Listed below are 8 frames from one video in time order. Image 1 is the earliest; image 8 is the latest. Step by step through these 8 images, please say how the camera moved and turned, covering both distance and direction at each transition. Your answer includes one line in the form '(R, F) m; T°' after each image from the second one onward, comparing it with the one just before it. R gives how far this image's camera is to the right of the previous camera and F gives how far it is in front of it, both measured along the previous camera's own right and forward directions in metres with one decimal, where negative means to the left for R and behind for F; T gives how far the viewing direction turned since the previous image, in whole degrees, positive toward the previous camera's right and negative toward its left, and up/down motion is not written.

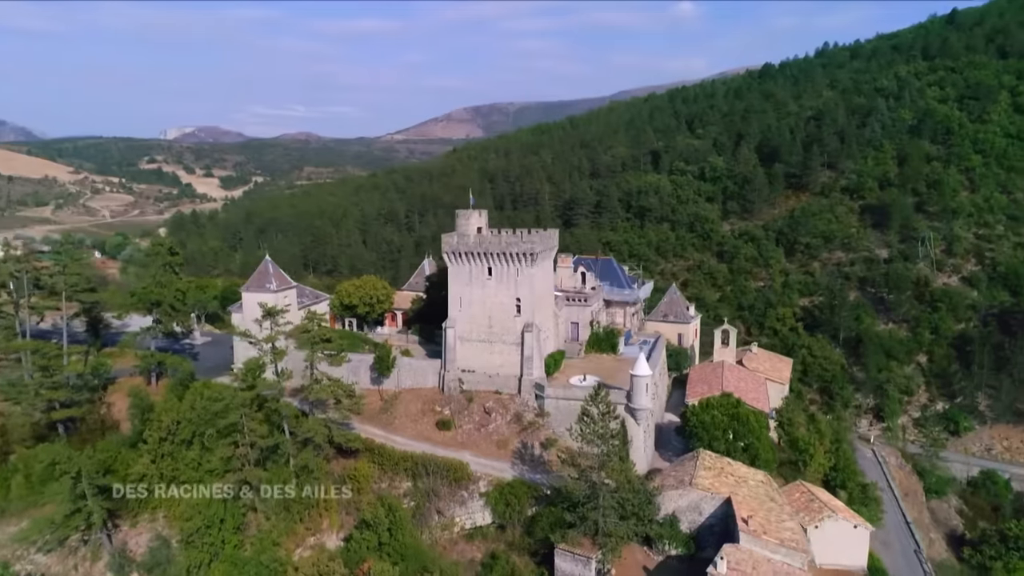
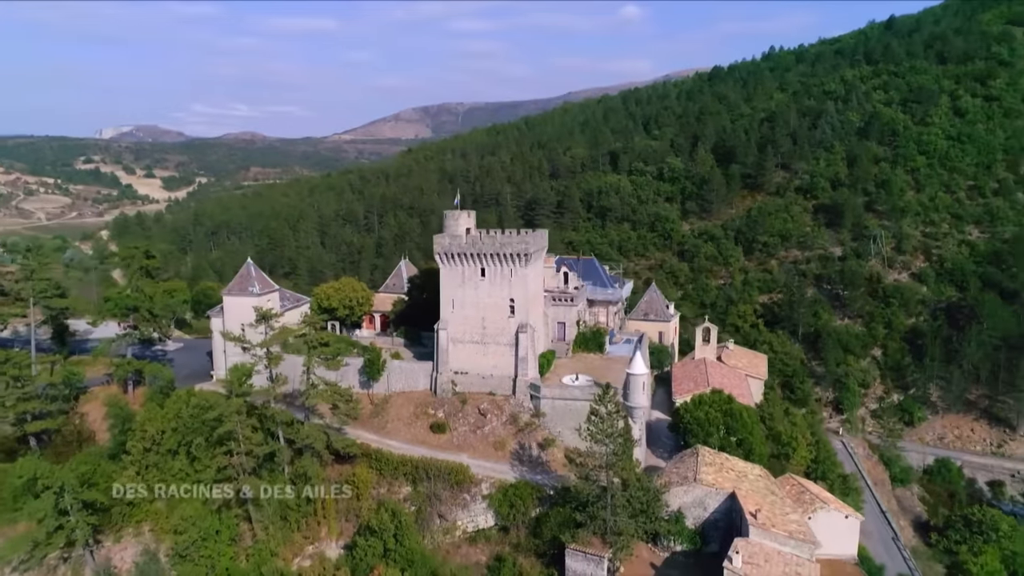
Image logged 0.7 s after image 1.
(-1.8, +0.2) m; +4°
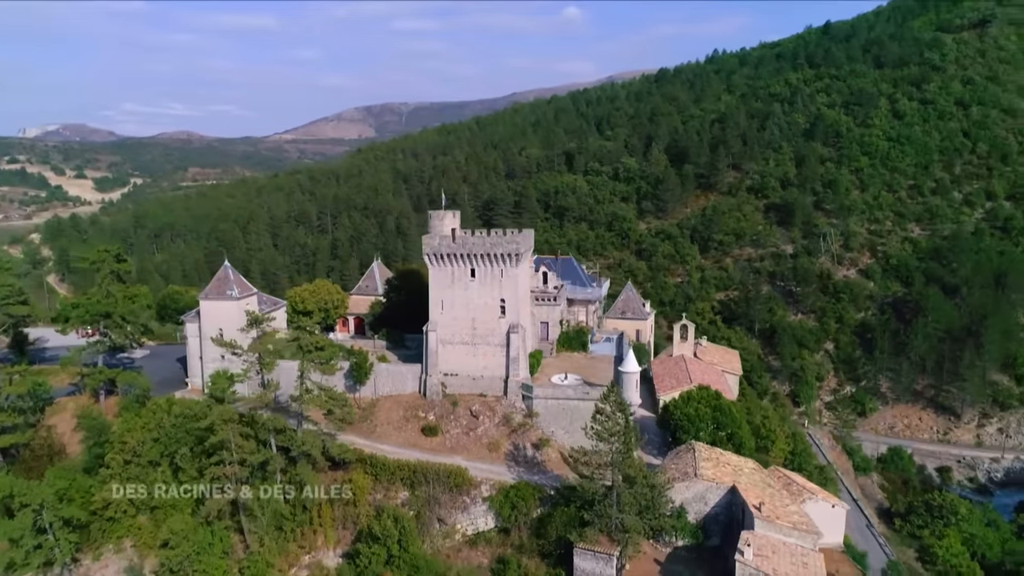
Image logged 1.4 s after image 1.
(-1.8, +0.2) m; +4°
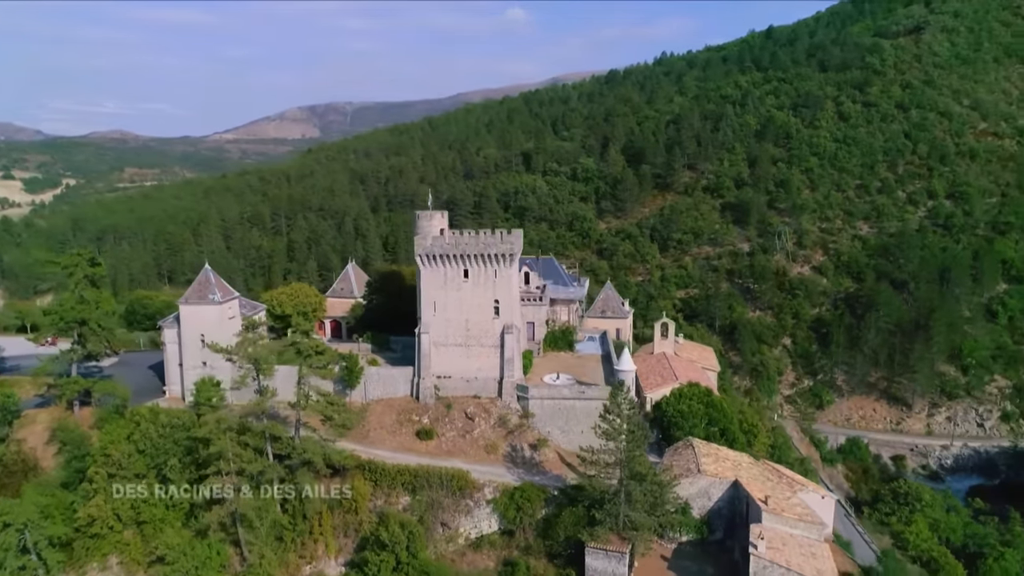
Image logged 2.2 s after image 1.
(-1.9, +0.2) m; +4°
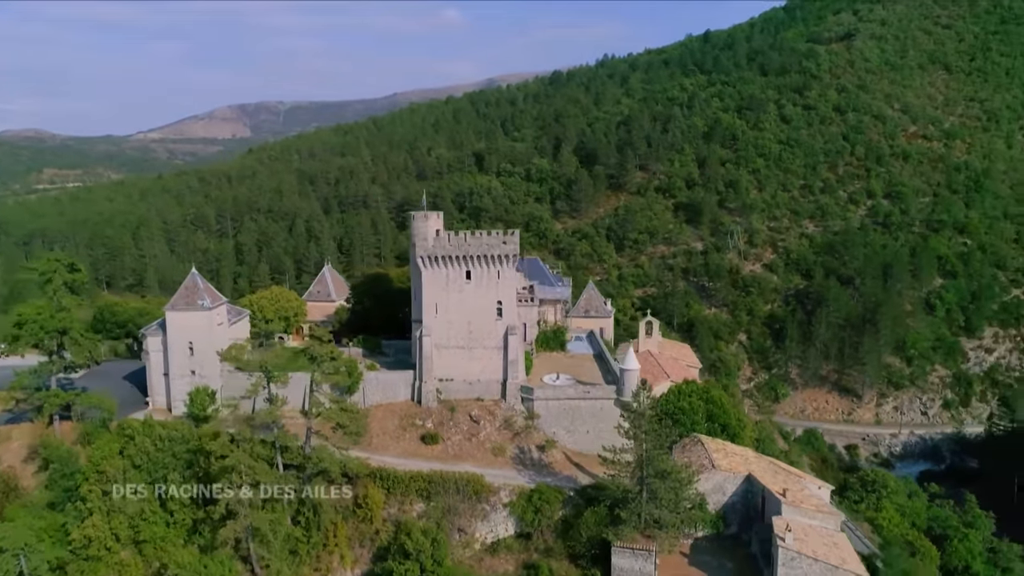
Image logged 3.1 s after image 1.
(-2.6, +0.3) m; +5°
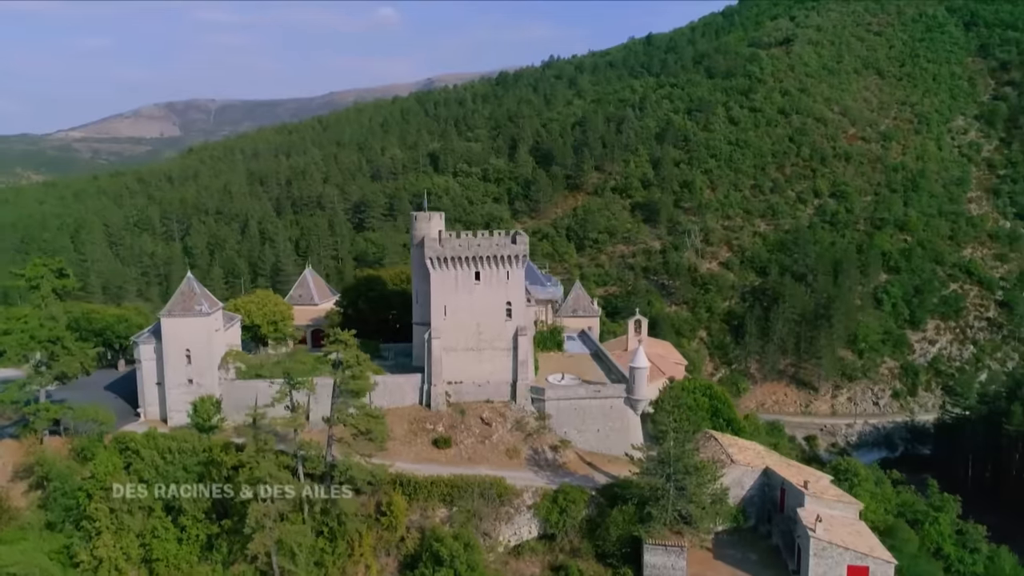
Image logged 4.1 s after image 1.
(-2.8, +0.3) m; +5°
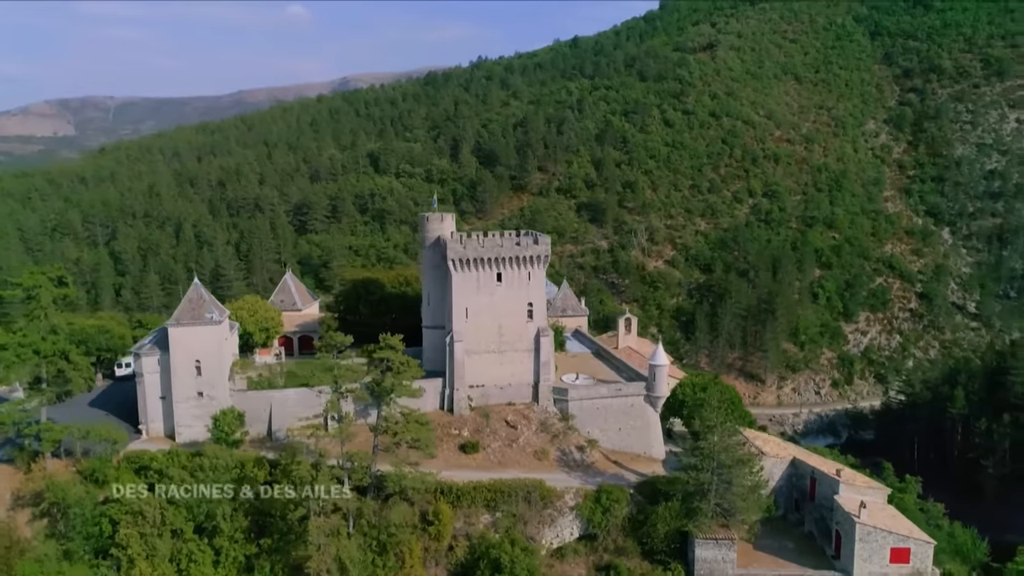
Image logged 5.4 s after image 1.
(-4.1, +0.5) m; +6°
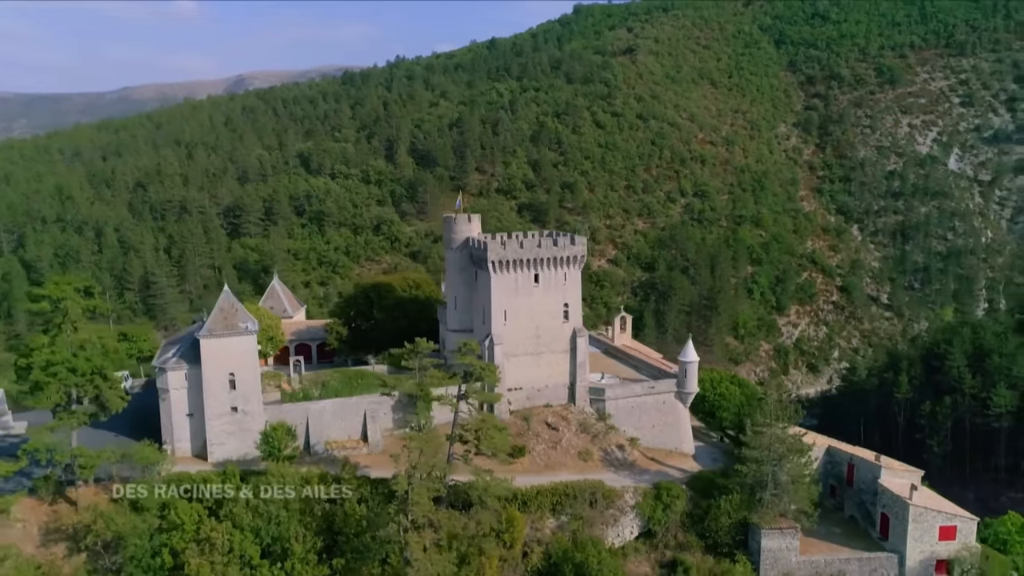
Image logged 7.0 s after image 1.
(-5.1, +0.6) m; +7°
